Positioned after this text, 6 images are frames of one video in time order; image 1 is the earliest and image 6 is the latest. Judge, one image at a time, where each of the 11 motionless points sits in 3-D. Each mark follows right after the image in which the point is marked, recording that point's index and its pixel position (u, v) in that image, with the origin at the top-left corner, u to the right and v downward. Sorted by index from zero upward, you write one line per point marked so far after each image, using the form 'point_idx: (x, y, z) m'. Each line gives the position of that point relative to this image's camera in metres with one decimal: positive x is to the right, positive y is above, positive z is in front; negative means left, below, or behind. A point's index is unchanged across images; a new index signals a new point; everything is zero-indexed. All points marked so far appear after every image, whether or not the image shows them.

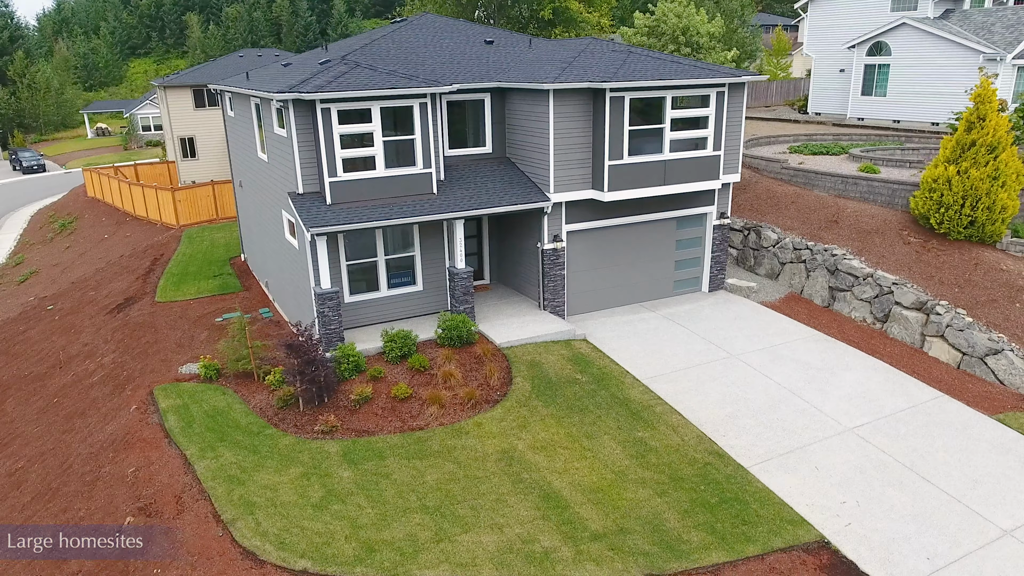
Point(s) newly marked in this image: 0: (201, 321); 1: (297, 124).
0: (-6.7, -0.7, +16.7) m
1: (-3.4, +2.6, +12.4) m
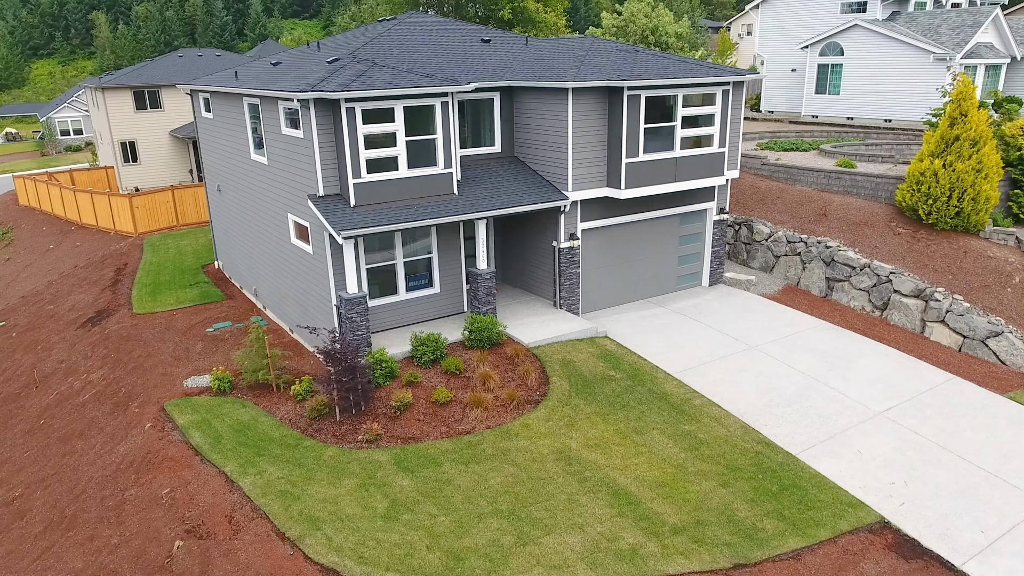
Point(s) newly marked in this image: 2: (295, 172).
0: (-6.6, -0.9, +16.0) m
1: (-3.0, +2.5, +12.0) m
2: (-3.7, +2.0, +13.2) m
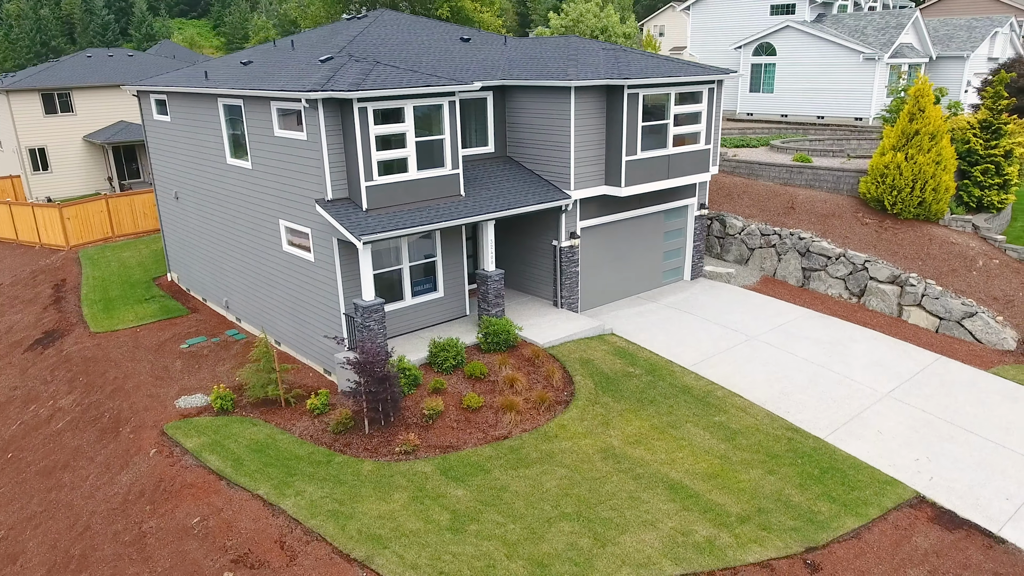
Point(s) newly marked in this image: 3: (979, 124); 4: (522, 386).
0: (-6.7, -1.2, +15.0) m
1: (-2.7, +2.4, +11.5) m
2: (-3.6, +1.8, +12.6) m
3: (+10.2, +3.6, +17.0) m
4: (+0.1, -1.5, +11.7) m
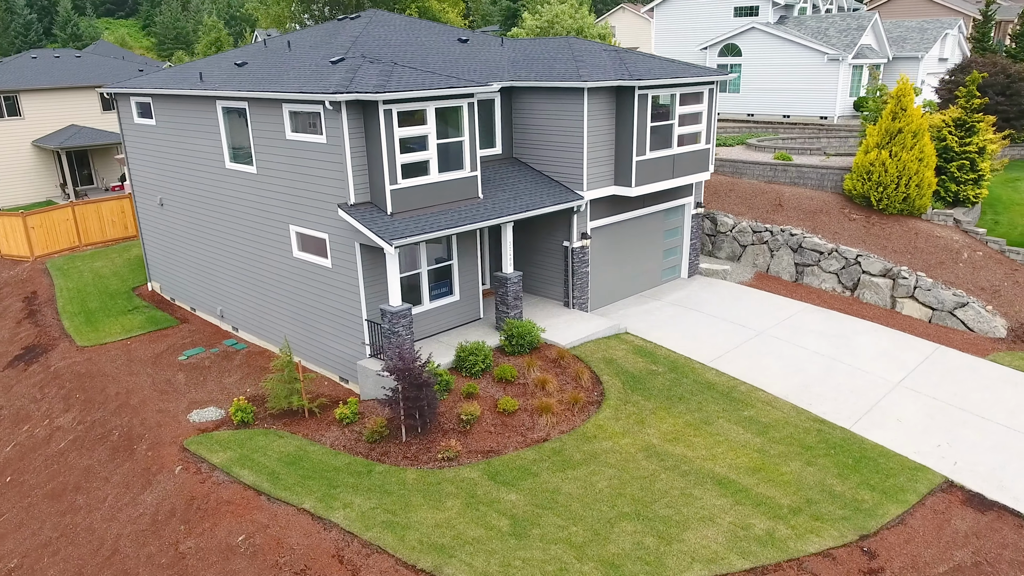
0: (-6.5, -1.4, +14.4) m
1: (-2.3, +2.3, +11.2) m
2: (-3.3, +1.7, +12.3) m
3: (+10.1, +3.8, +17.7) m
4: (+0.6, -1.5, +11.7) m
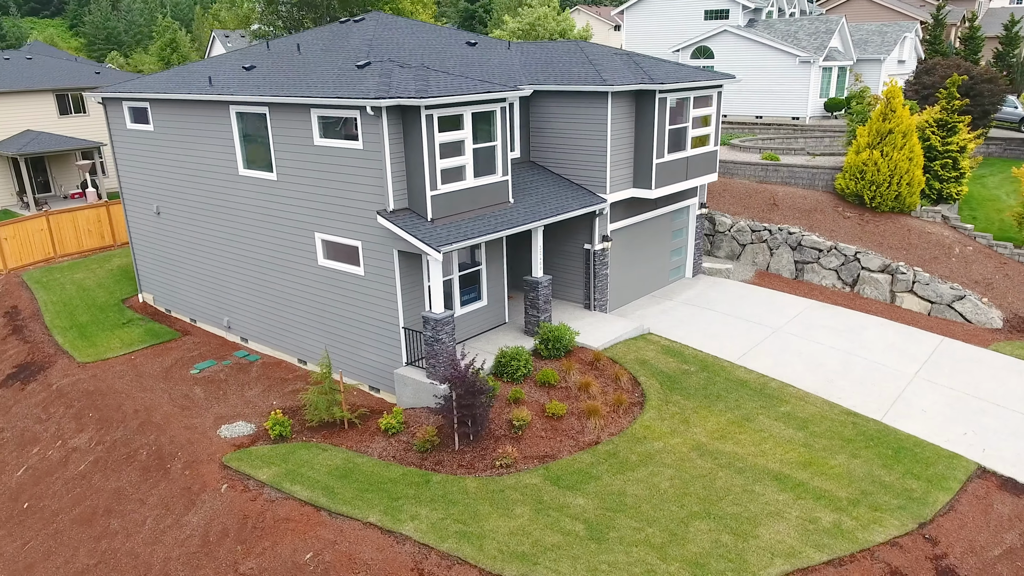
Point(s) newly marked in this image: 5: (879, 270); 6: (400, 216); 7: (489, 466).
0: (-6.0, -1.6, +13.9) m
1: (-1.7, +2.2, +11.1) m
2: (-2.8, +1.6, +12.1) m
3: (+10.1, +3.9, +18.5) m
4: (+1.2, -1.5, +11.7) m
5: (+7.7, +0.4, +16.3) m
6: (-1.7, +1.0, +11.4) m
7: (-0.3, -2.4, +10.3) m
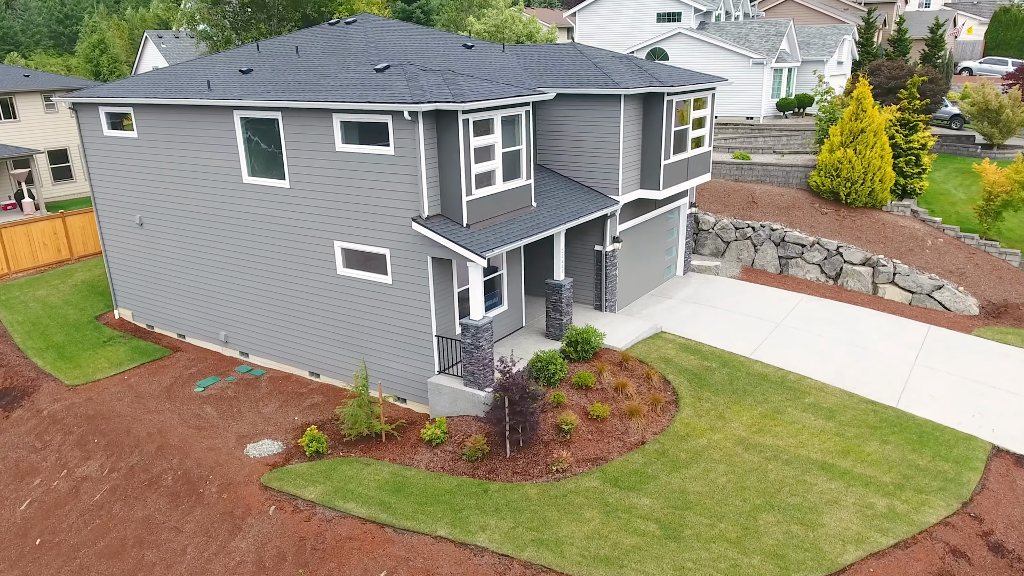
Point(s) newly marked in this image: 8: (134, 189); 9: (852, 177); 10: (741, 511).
0: (-5.7, -1.9, +13.2) m
1: (-1.2, +2.1, +10.9) m
2: (-2.3, +1.4, +11.8) m
3: (+9.7, +4.2, +19.5) m
4: (+1.8, -1.6, +11.8) m
5: (+7.7, +0.5, +17.1) m
6: (-1.1, +0.9, +11.2) m
7: (+0.4, -2.4, +10.3) m
8: (-7.5, +1.9, +15.3) m
9: (+8.0, +2.6, +18.4) m
10: (+2.8, -2.7, +9.4) m
